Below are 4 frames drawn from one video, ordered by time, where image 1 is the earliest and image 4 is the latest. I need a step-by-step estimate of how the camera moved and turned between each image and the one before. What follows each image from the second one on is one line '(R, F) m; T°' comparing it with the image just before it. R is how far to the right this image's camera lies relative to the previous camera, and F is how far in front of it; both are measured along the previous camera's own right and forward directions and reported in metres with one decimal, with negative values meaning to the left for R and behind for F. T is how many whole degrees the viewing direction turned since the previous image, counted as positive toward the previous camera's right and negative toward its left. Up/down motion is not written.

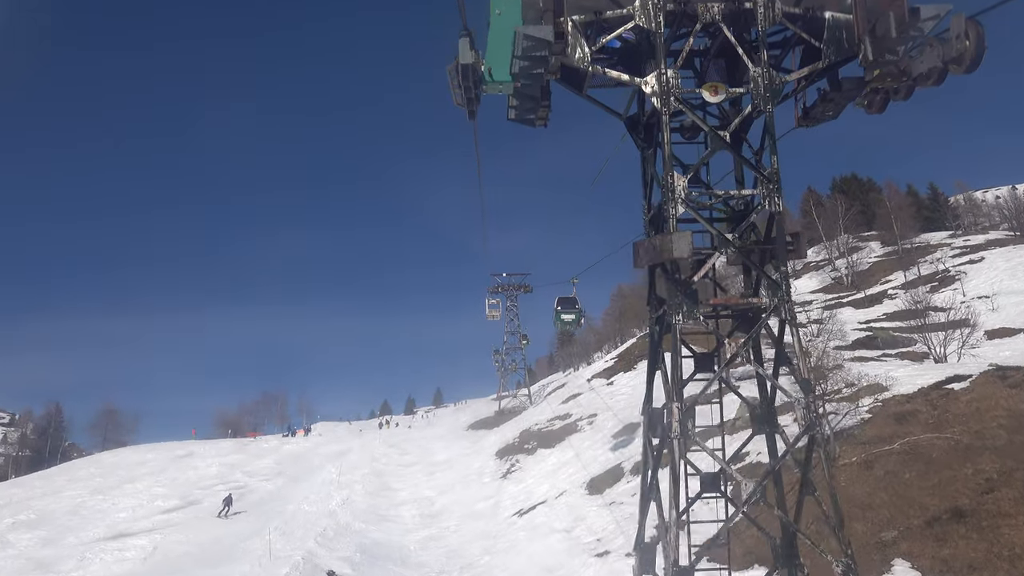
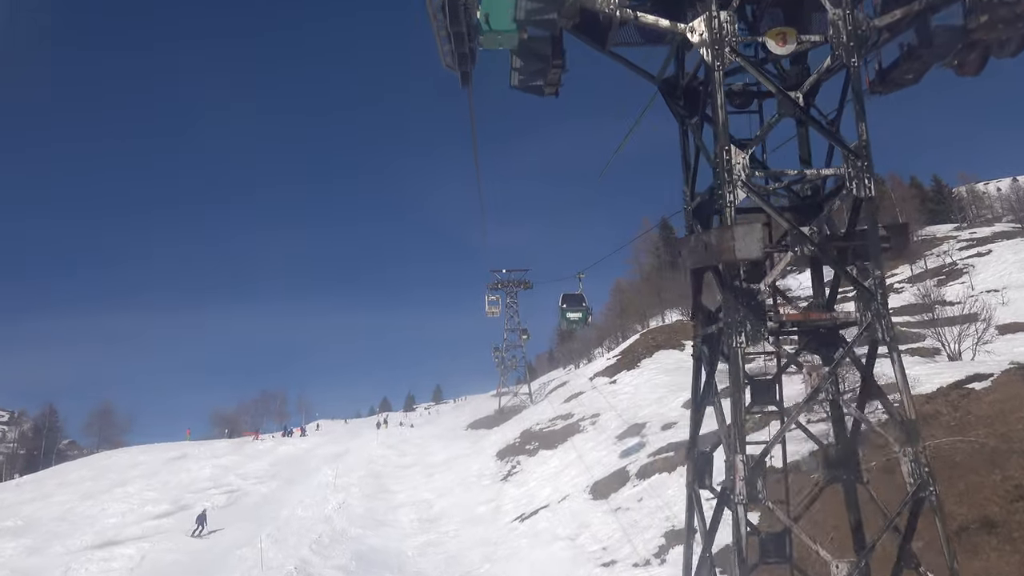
(0.0, +0.9) m; 0°
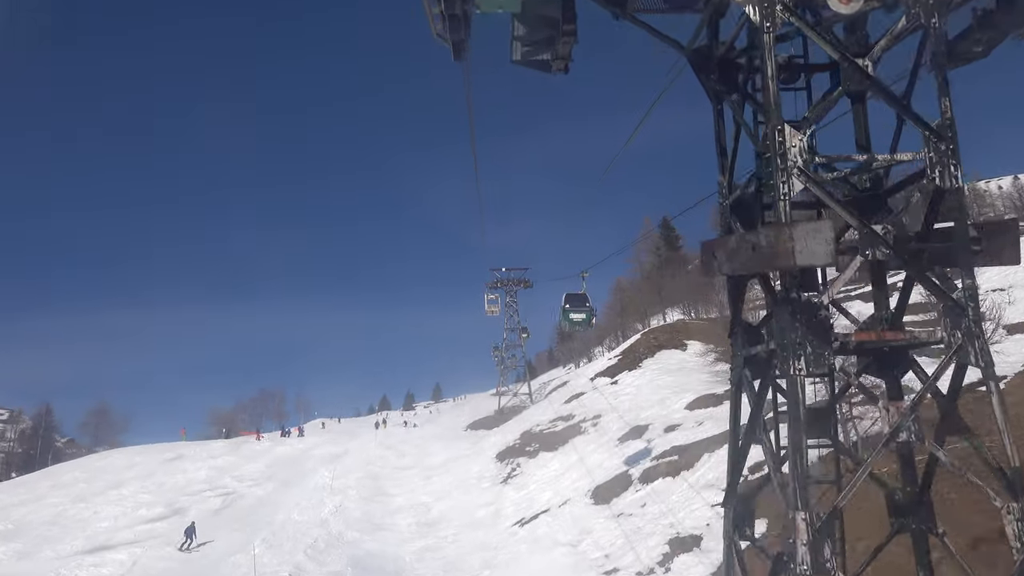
(0.0, +0.5) m; 0°
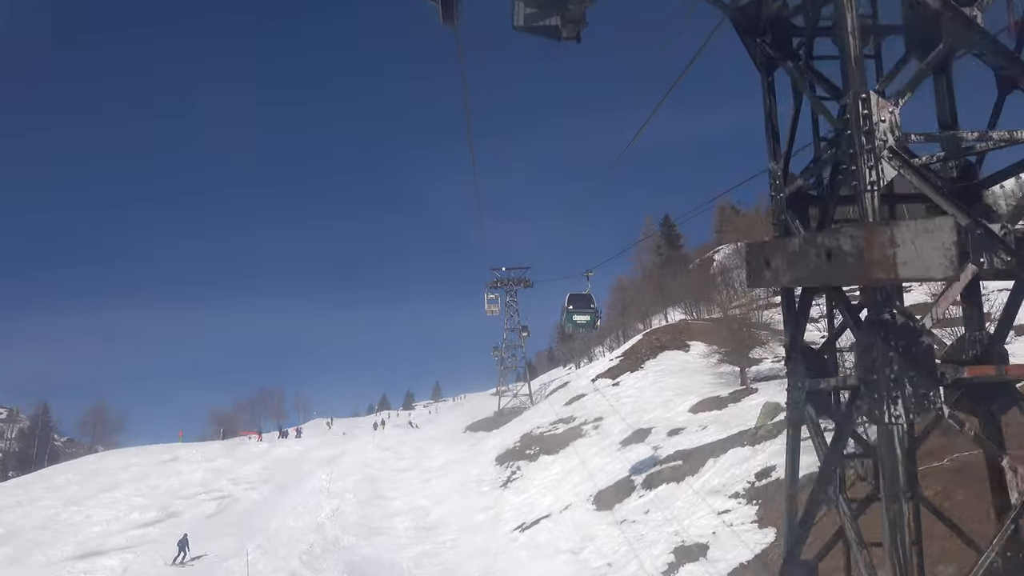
(0.0, +0.5) m; 0°
